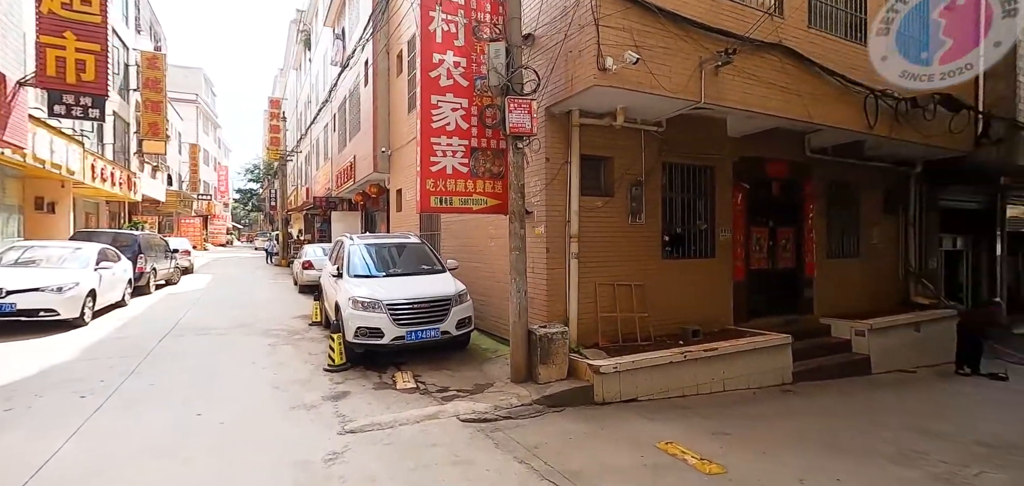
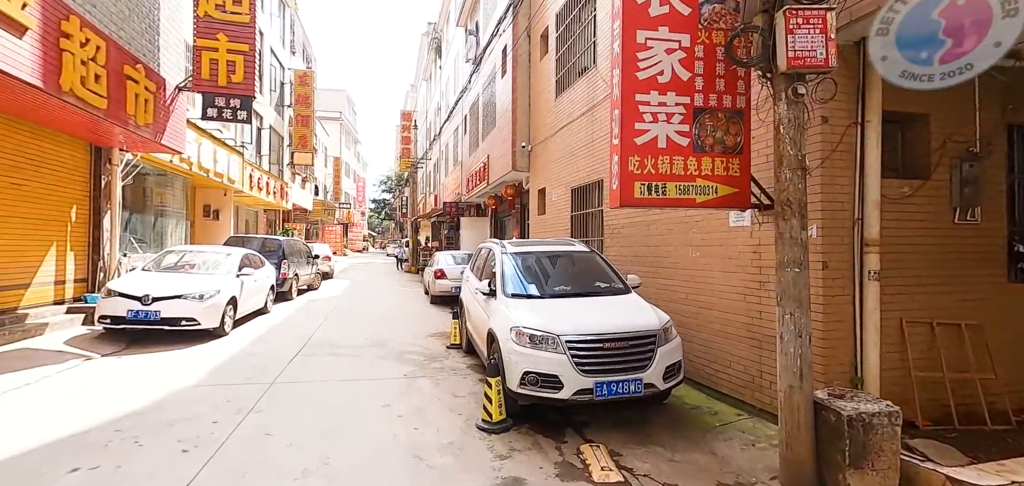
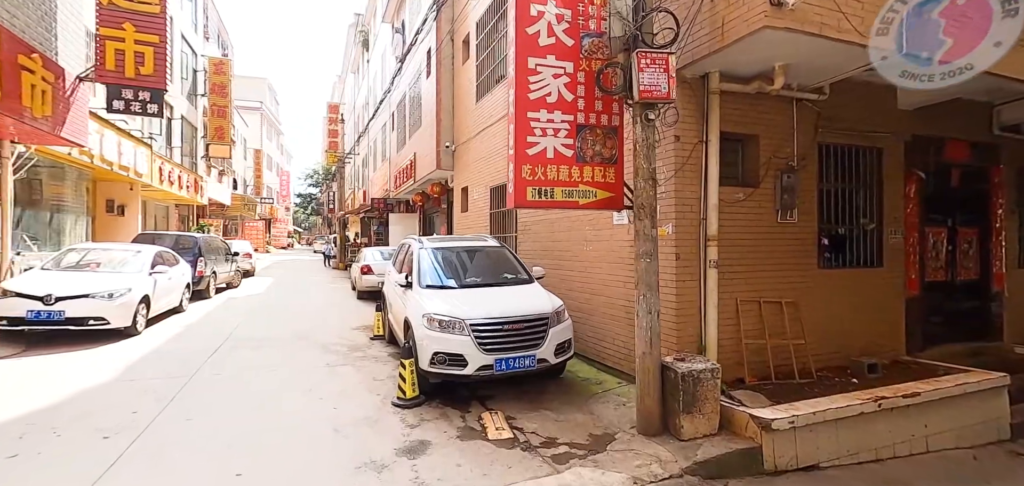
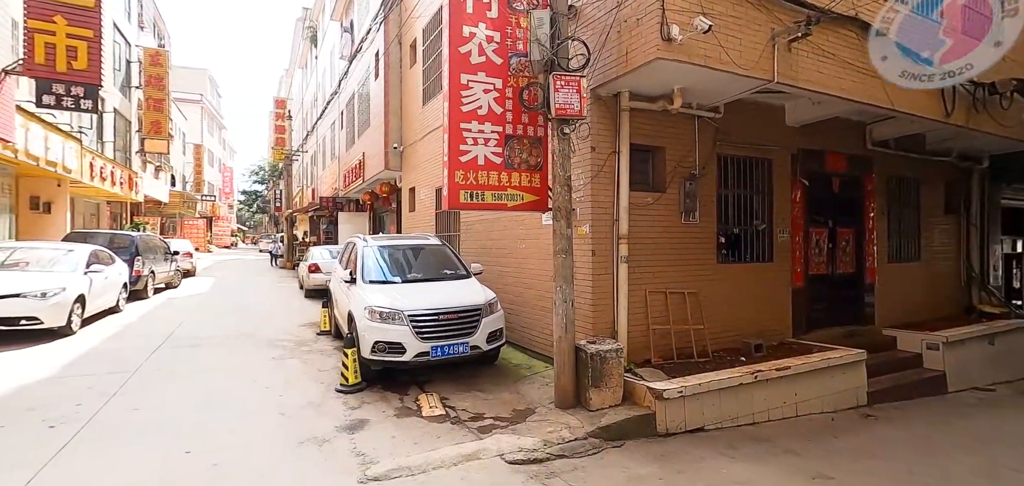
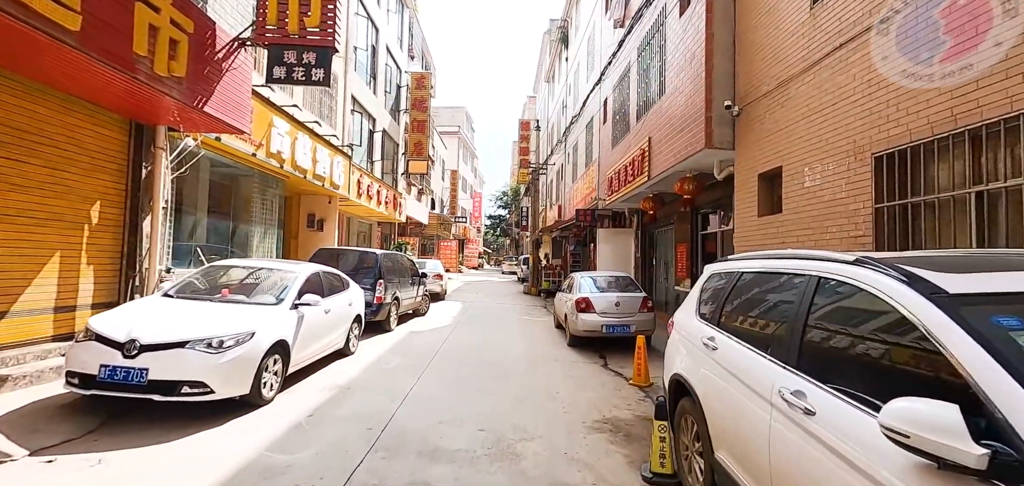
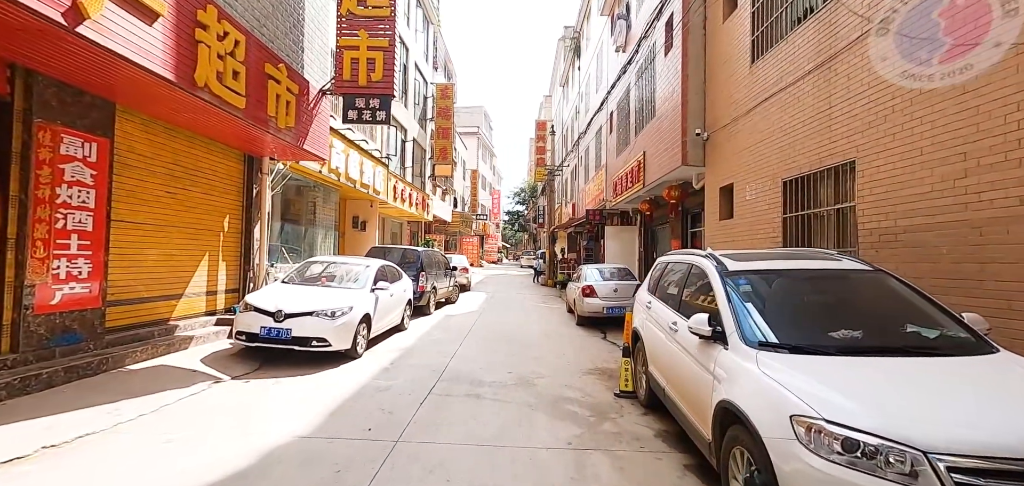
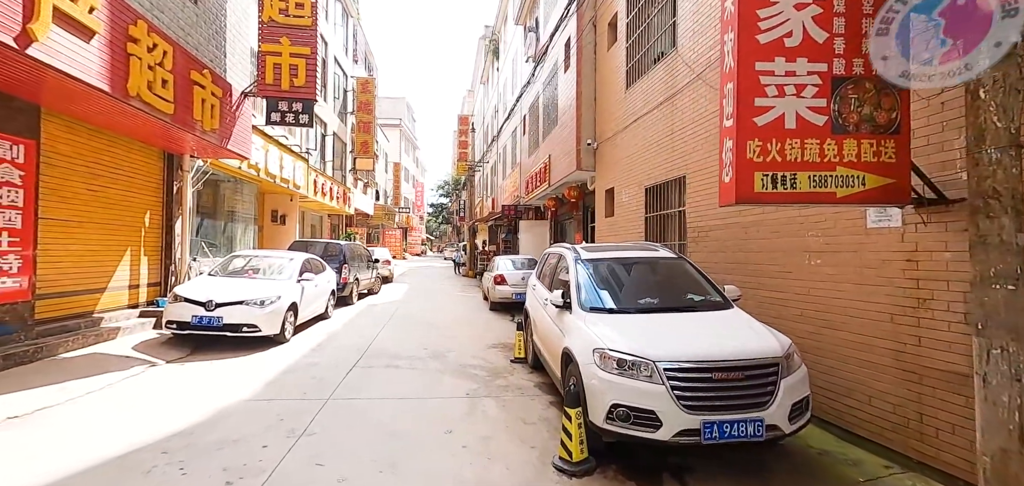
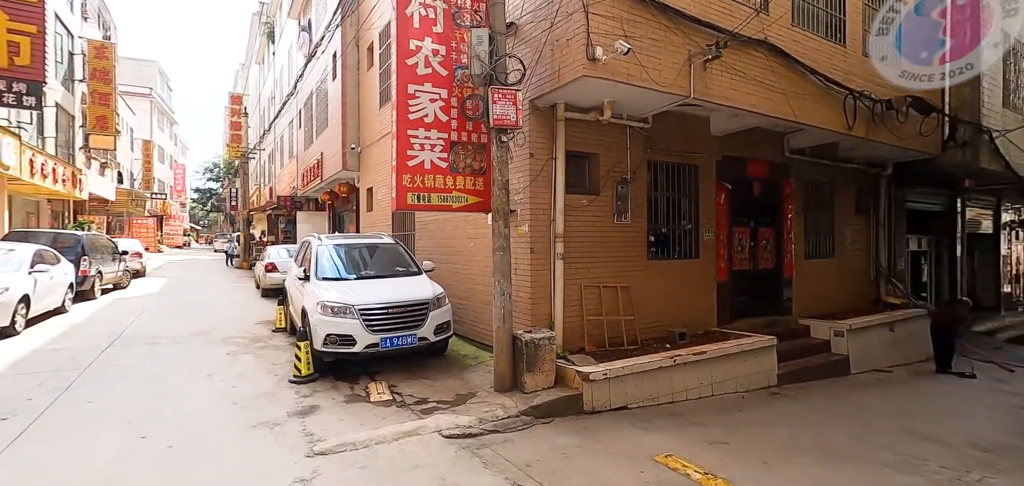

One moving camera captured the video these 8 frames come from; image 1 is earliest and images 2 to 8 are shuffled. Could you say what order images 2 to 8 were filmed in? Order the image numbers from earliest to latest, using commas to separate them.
8, 4, 3, 2, 7, 6, 5
